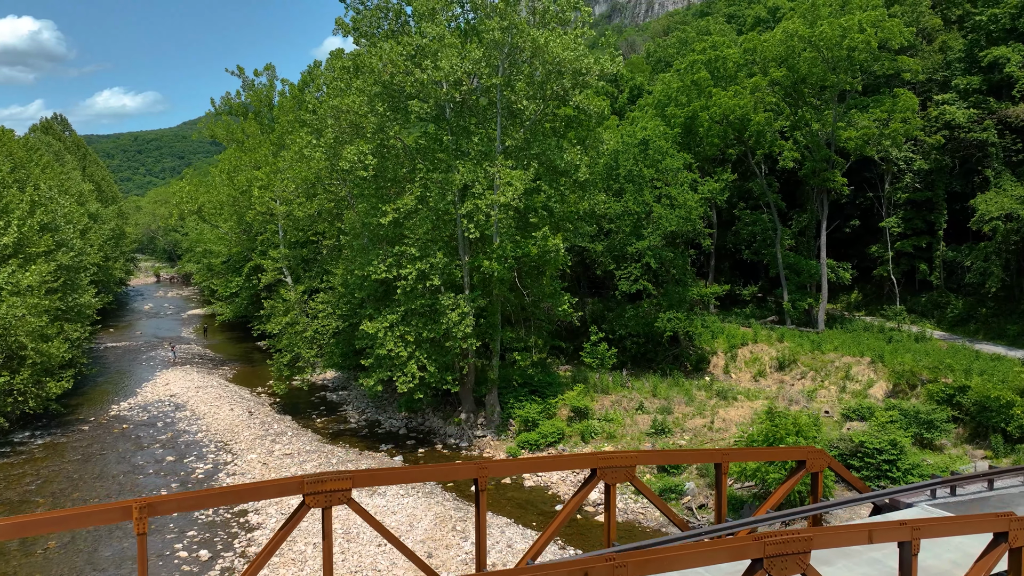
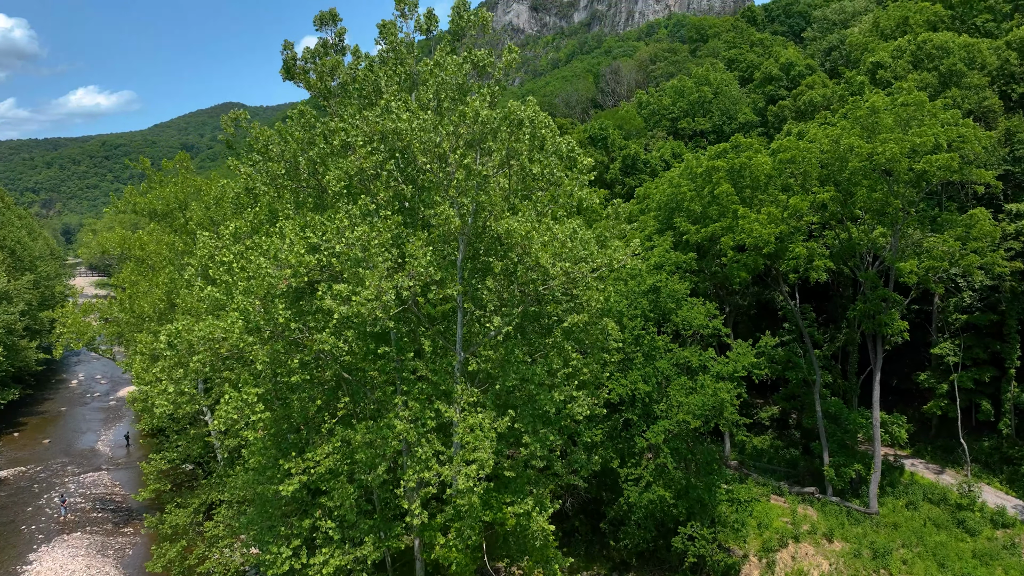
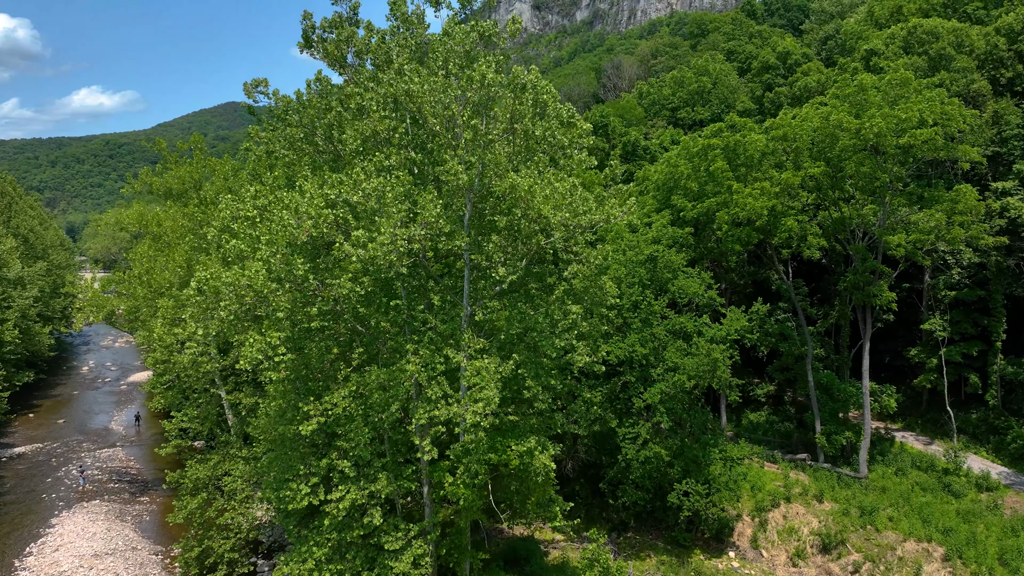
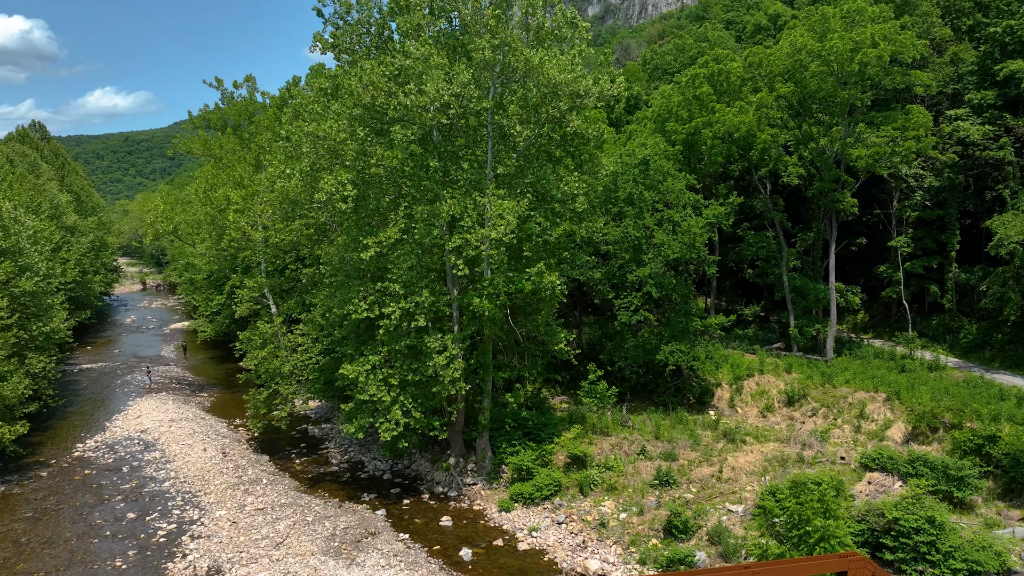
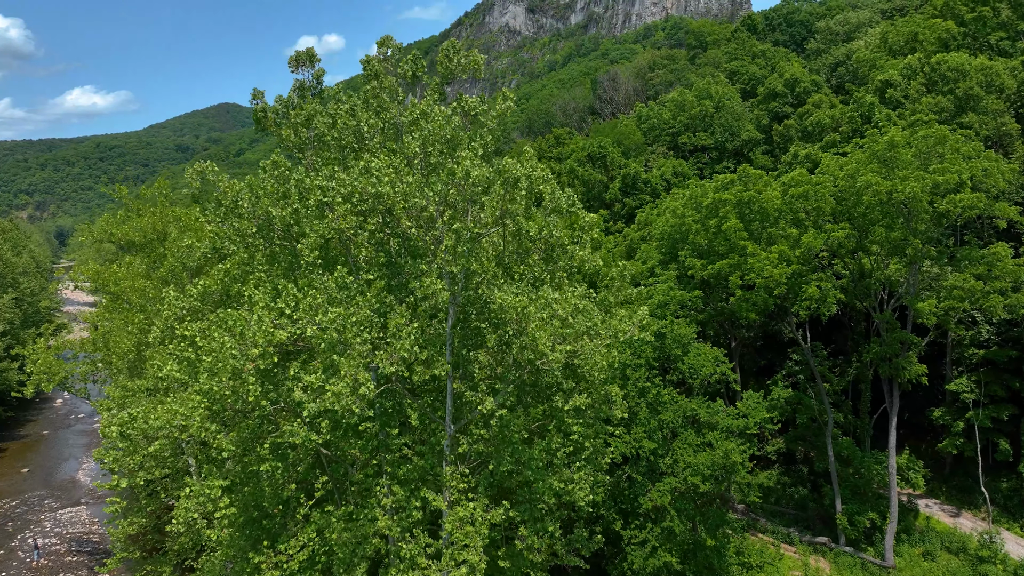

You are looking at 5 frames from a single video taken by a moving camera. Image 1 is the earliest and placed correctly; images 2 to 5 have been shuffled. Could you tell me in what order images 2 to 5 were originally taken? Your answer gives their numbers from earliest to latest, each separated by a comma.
4, 3, 2, 5
